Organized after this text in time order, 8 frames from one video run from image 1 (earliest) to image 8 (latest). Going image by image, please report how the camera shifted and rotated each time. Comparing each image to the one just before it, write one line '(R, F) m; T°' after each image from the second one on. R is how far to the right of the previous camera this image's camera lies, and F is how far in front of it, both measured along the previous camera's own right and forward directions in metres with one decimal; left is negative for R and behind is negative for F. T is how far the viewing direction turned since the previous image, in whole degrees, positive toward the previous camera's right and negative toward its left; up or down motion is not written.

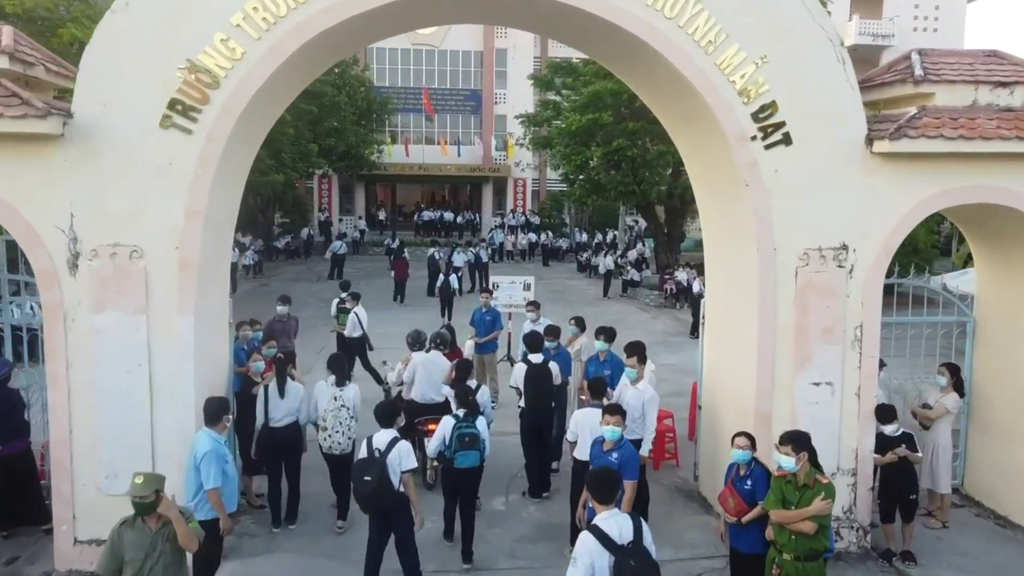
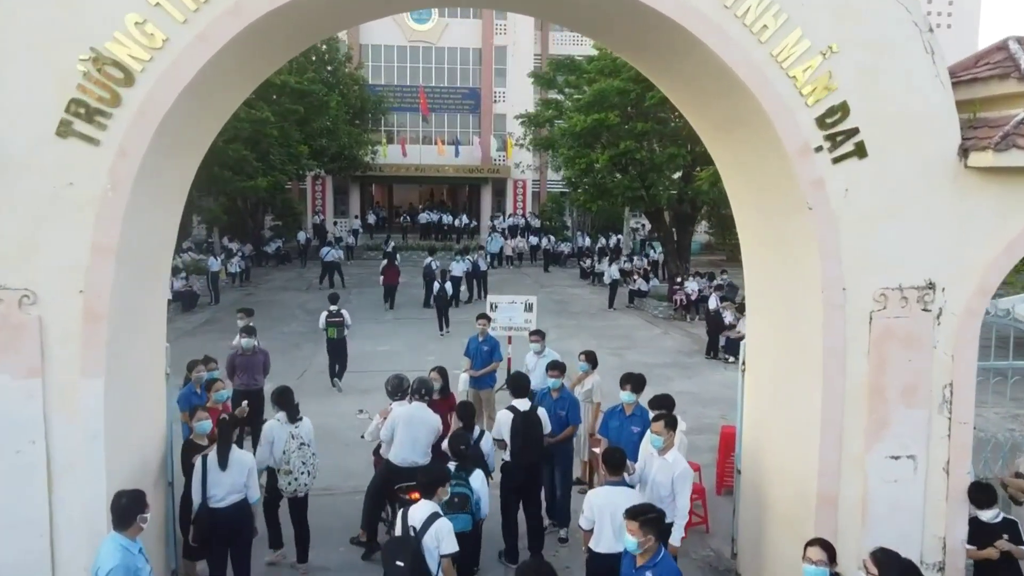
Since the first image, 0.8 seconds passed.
(0.0, +1.3) m; 0°
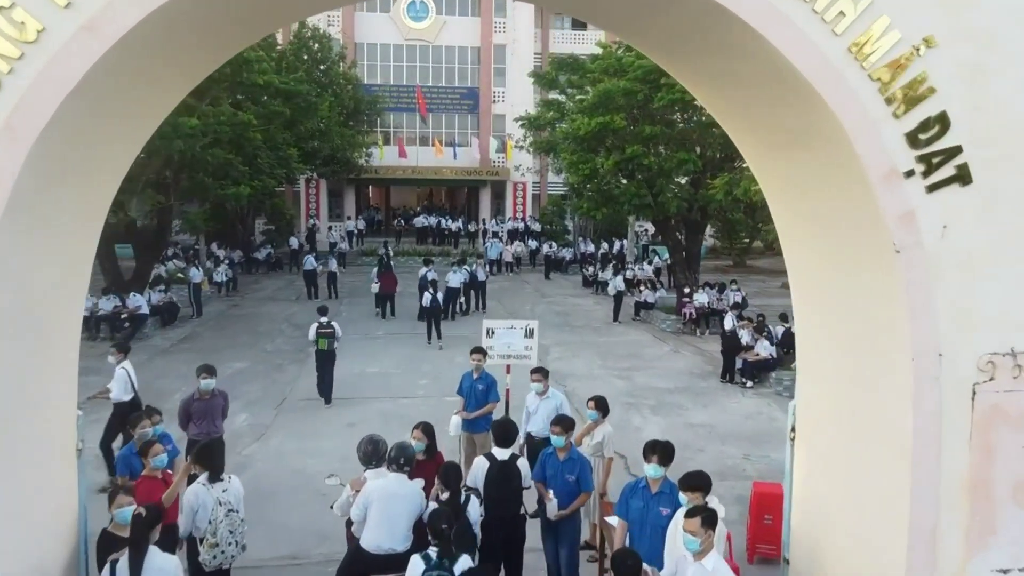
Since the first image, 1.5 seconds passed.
(0.0, +1.1) m; 0°
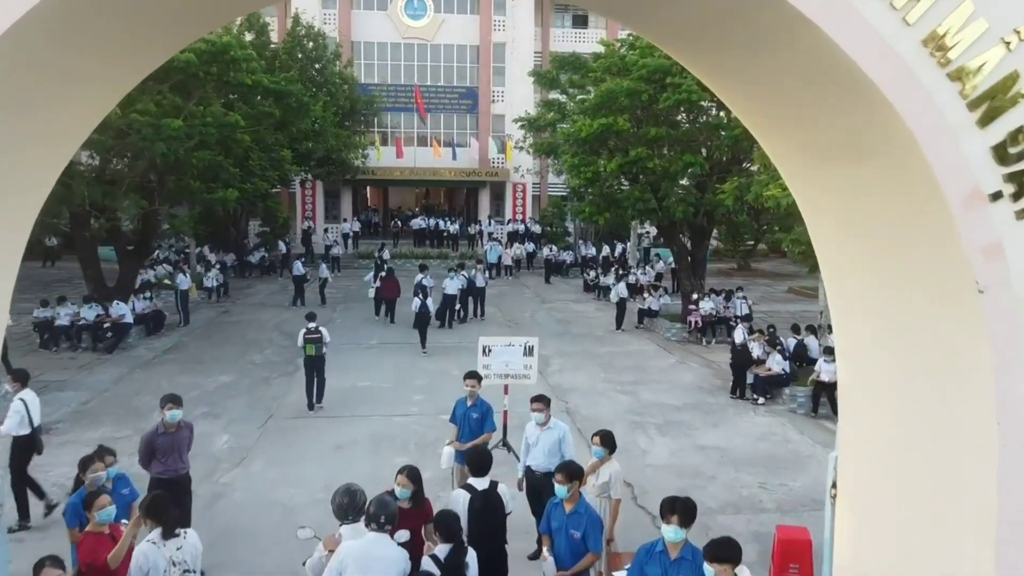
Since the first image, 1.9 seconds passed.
(0.0, +0.7) m; 0°
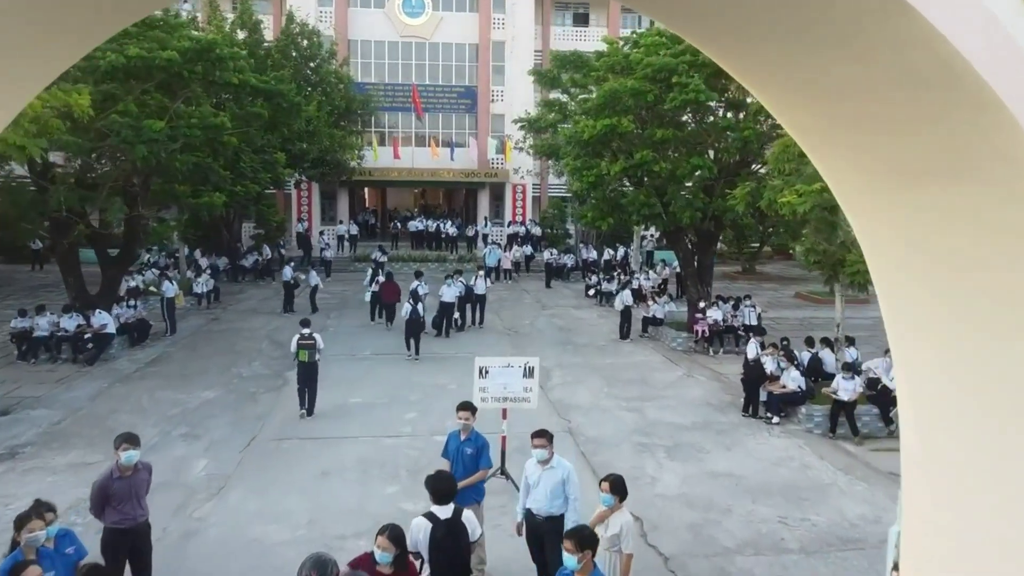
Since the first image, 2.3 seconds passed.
(0.0, +0.7) m; 0°
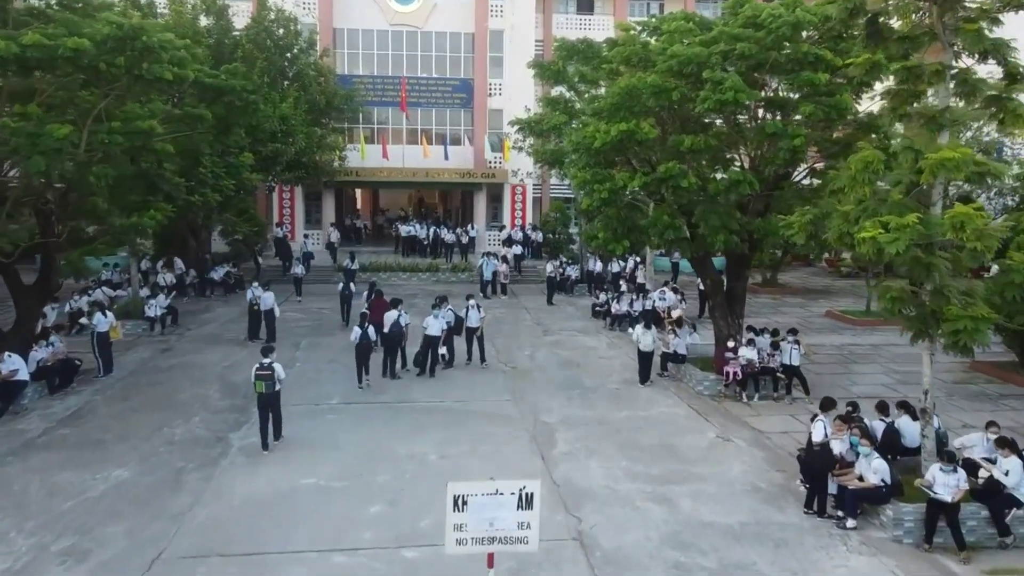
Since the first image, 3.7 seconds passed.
(+0.1, +2.8) m; 0°
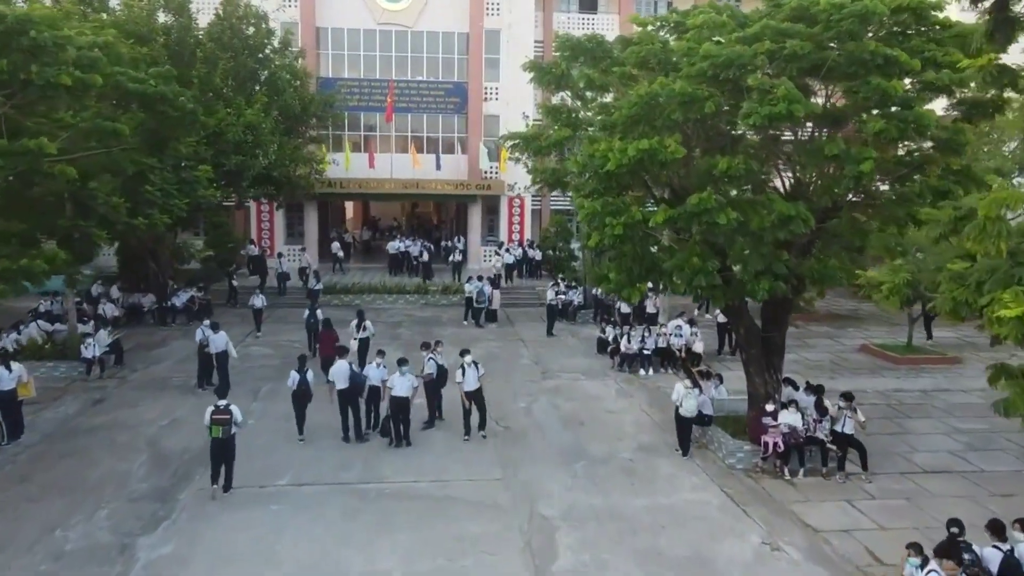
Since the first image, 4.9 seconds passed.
(+0.1, +2.7) m; 0°
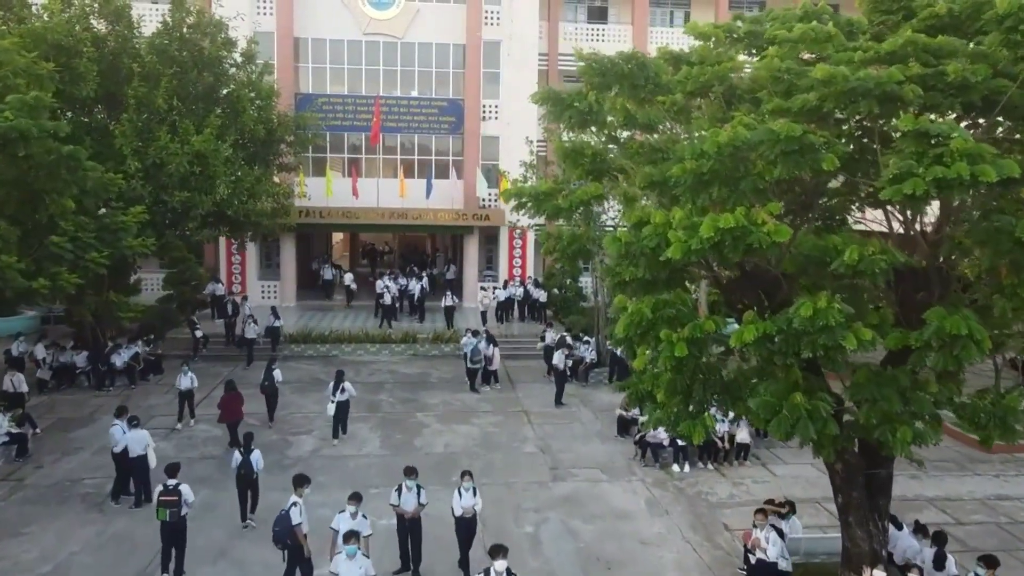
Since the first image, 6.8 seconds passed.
(-0.1, +3.6) m; 0°
